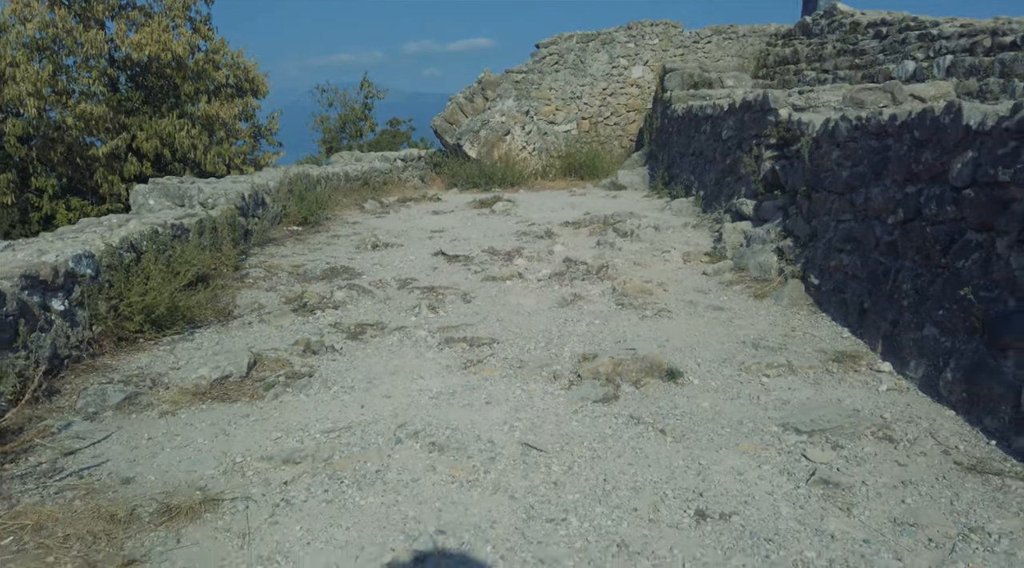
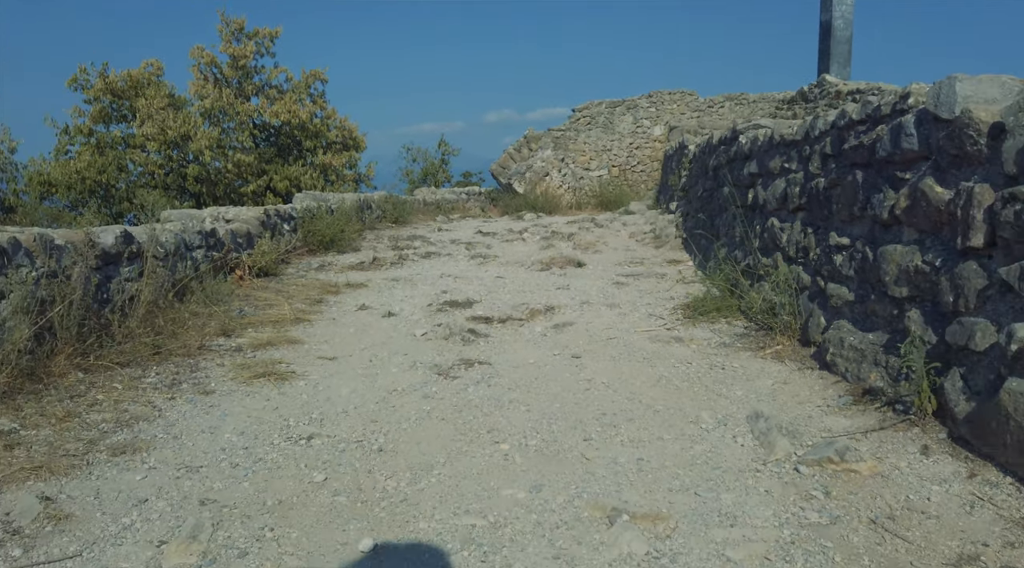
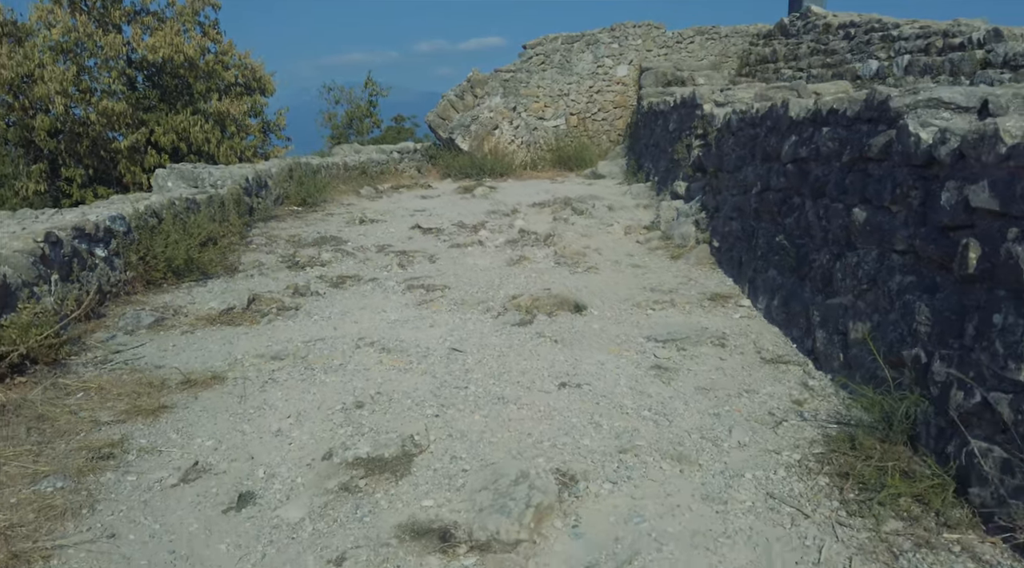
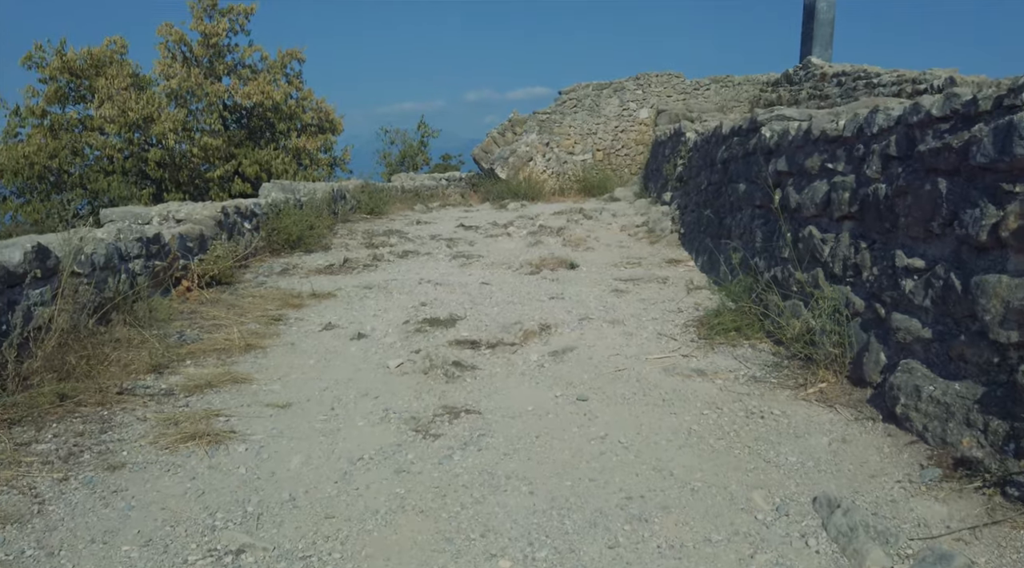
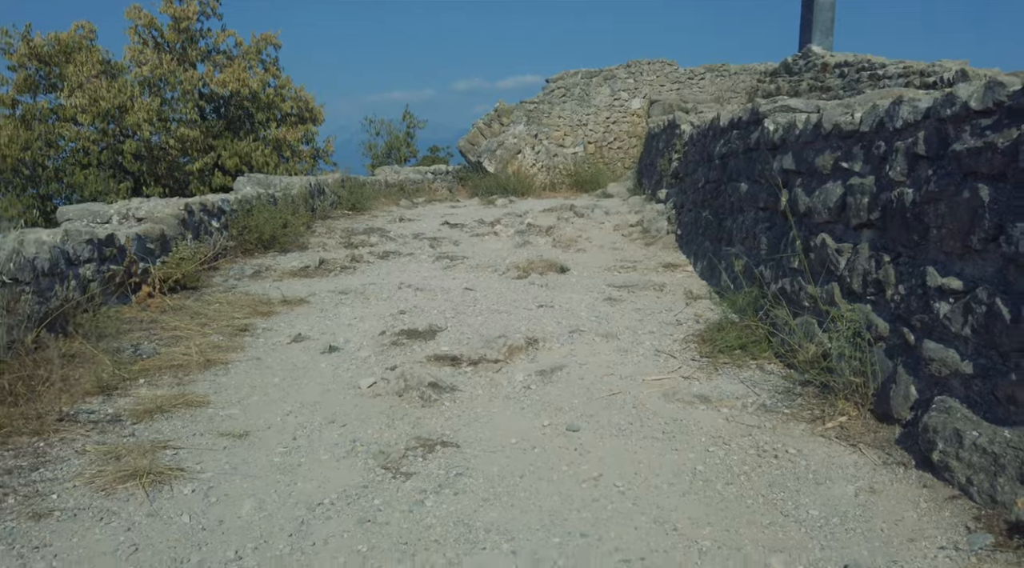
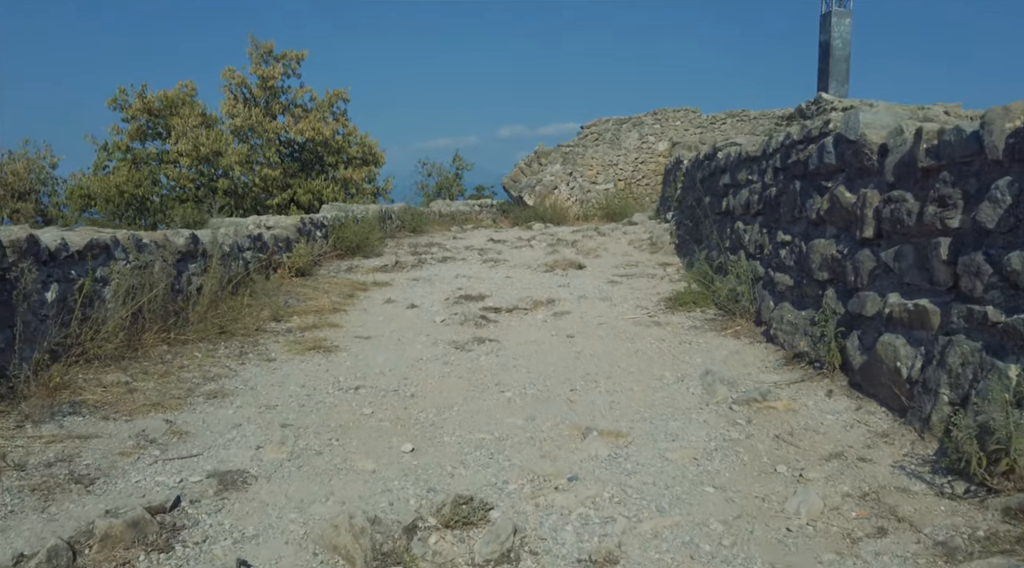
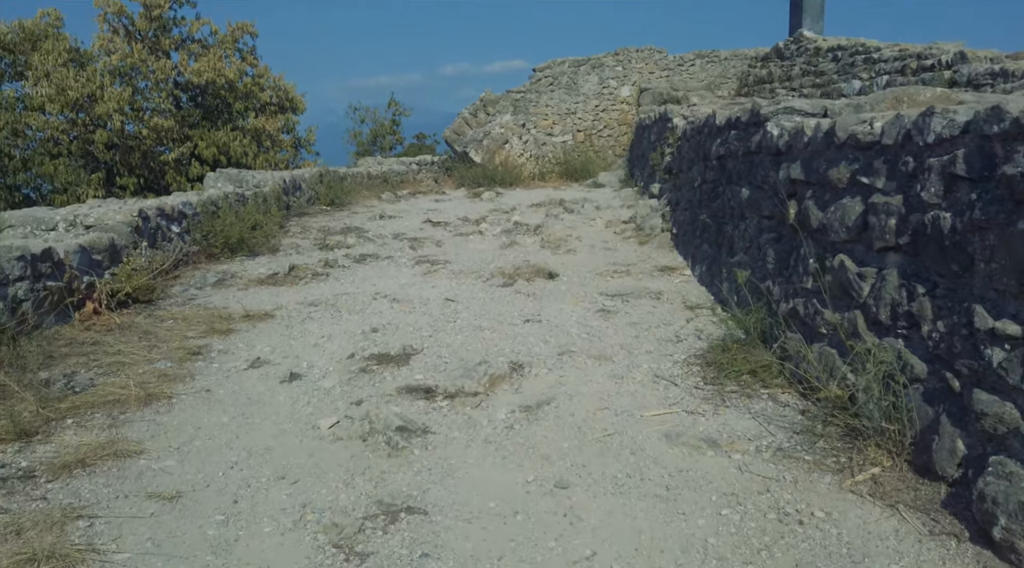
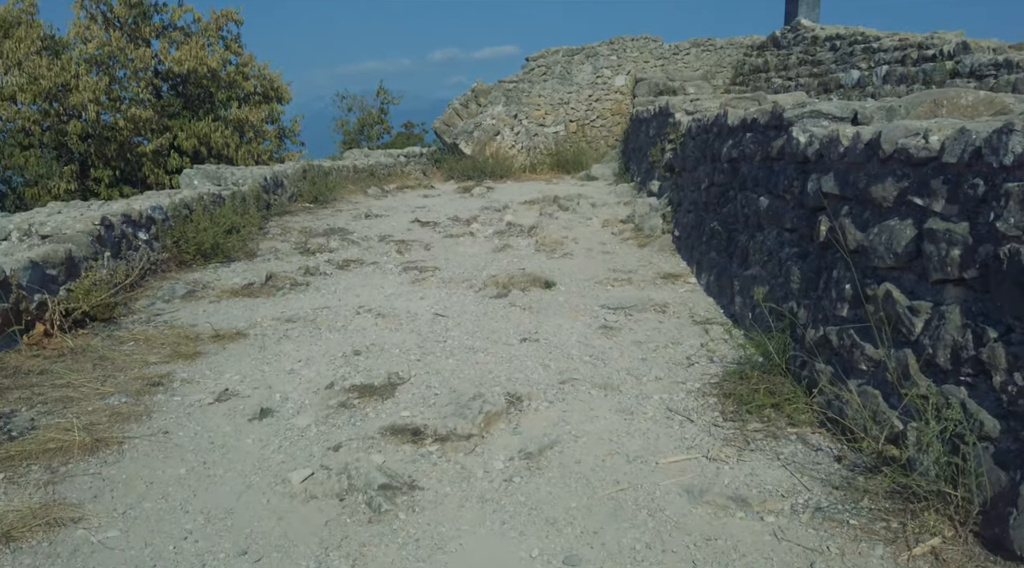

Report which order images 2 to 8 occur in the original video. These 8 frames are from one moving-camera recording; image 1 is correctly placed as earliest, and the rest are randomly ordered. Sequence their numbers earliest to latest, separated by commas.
3, 8, 7, 5, 4, 2, 6
